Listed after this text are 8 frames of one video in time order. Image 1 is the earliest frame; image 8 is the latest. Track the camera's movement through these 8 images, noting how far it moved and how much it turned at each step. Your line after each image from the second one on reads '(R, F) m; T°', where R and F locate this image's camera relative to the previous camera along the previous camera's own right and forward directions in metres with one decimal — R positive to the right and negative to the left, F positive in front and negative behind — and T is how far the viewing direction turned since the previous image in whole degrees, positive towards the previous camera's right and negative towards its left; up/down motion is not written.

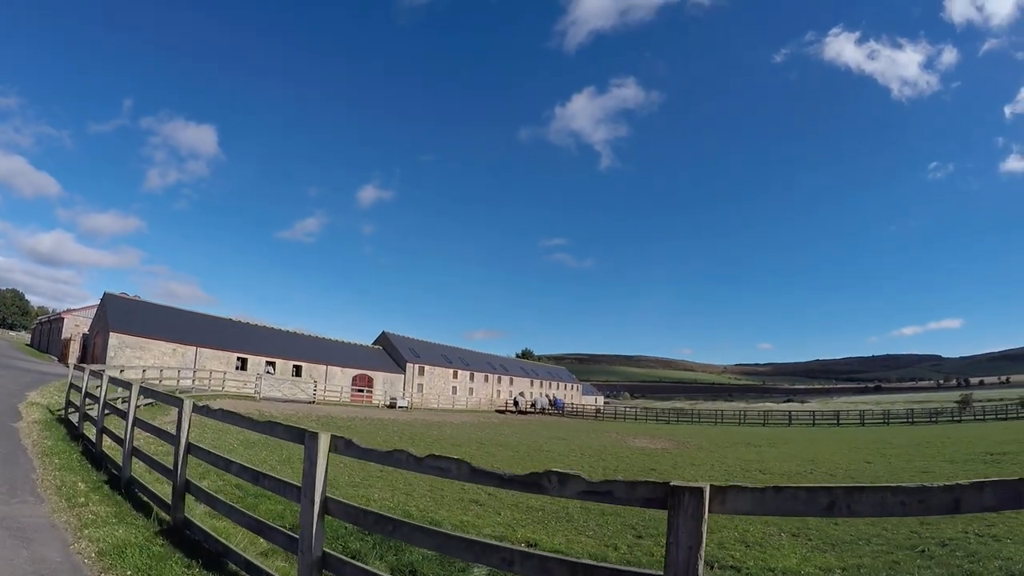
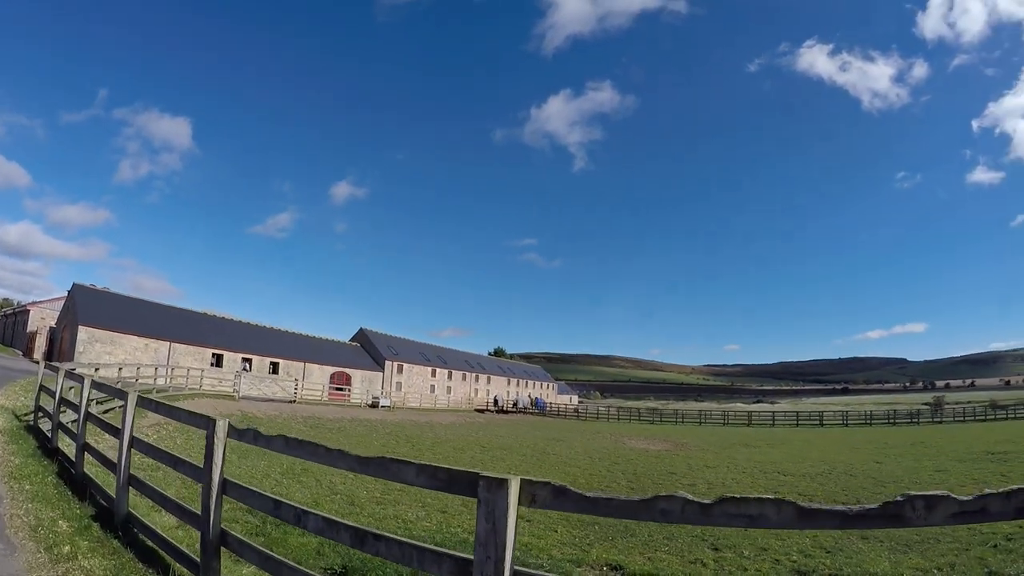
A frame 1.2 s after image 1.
(-1.3, +1.4) m; +3°
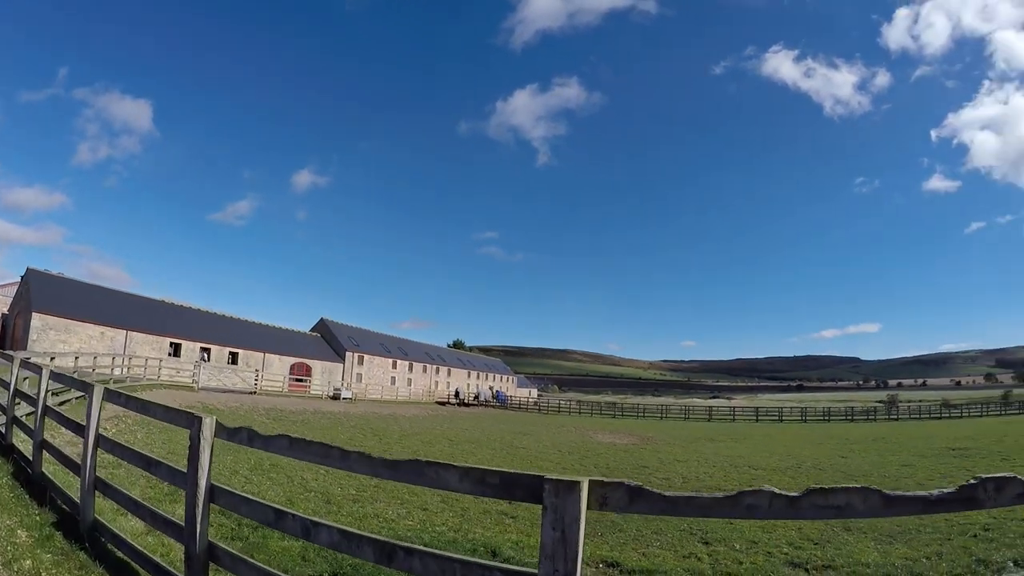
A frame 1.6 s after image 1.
(-0.4, +0.3) m; +4°
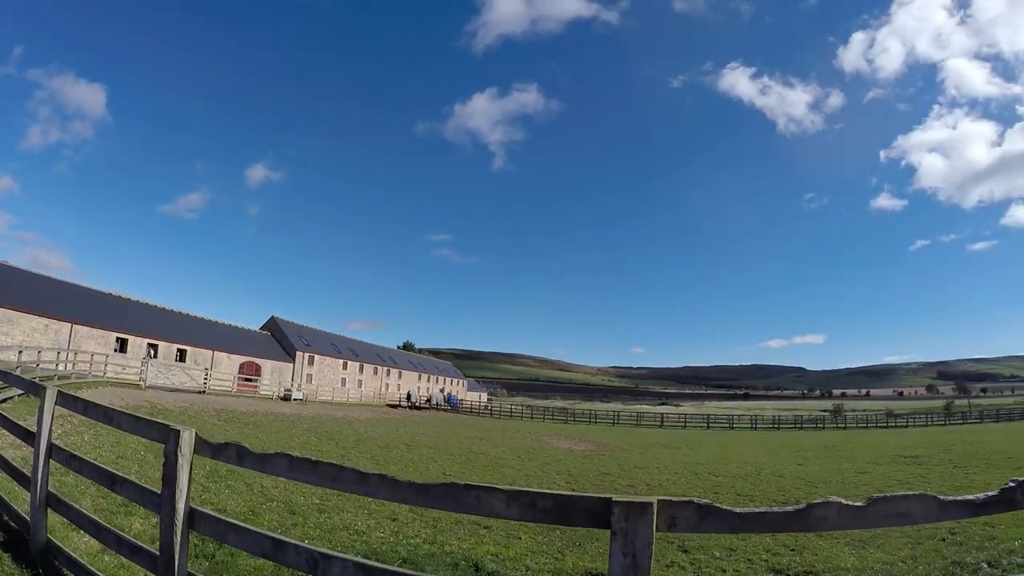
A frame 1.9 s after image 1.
(-0.4, +0.2) m; +4°
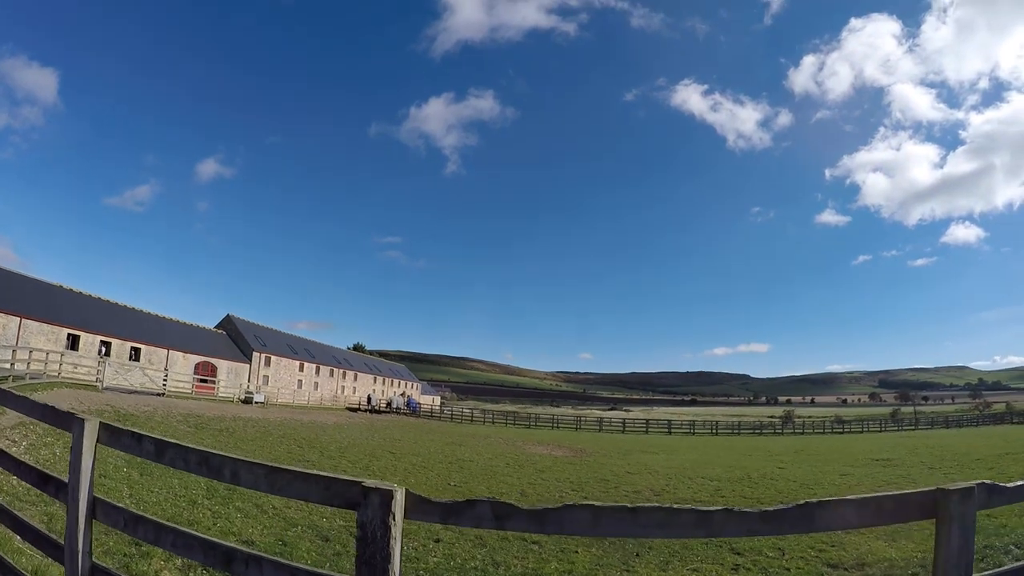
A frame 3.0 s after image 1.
(-1.8, -0.1) m; +5°
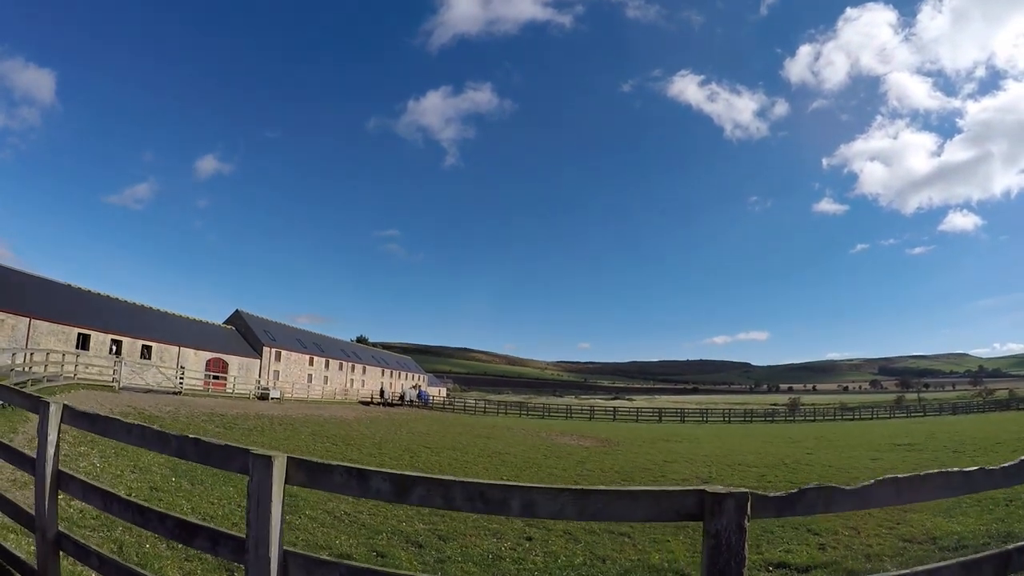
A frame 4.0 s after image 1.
(-1.7, -0.4) m; +1°
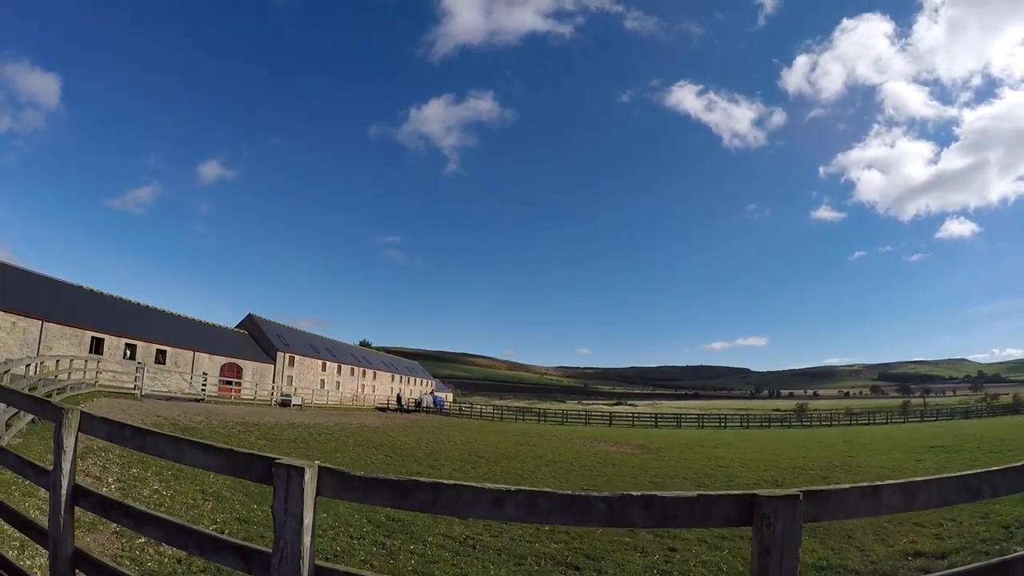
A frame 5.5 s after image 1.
(-2.8, -0.5) m; +1°
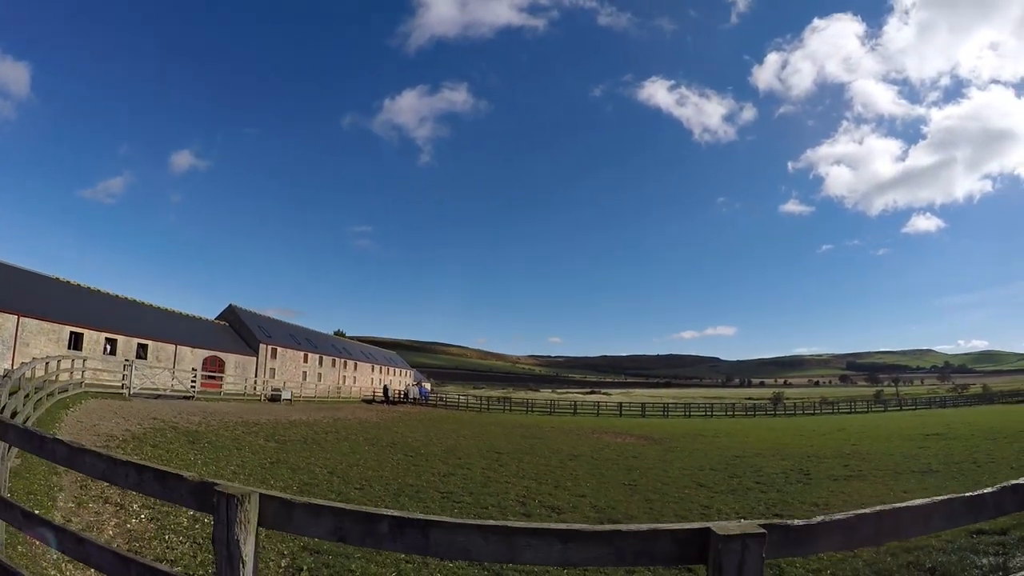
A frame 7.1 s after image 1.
(-2.4, +0.2) m; +3°
